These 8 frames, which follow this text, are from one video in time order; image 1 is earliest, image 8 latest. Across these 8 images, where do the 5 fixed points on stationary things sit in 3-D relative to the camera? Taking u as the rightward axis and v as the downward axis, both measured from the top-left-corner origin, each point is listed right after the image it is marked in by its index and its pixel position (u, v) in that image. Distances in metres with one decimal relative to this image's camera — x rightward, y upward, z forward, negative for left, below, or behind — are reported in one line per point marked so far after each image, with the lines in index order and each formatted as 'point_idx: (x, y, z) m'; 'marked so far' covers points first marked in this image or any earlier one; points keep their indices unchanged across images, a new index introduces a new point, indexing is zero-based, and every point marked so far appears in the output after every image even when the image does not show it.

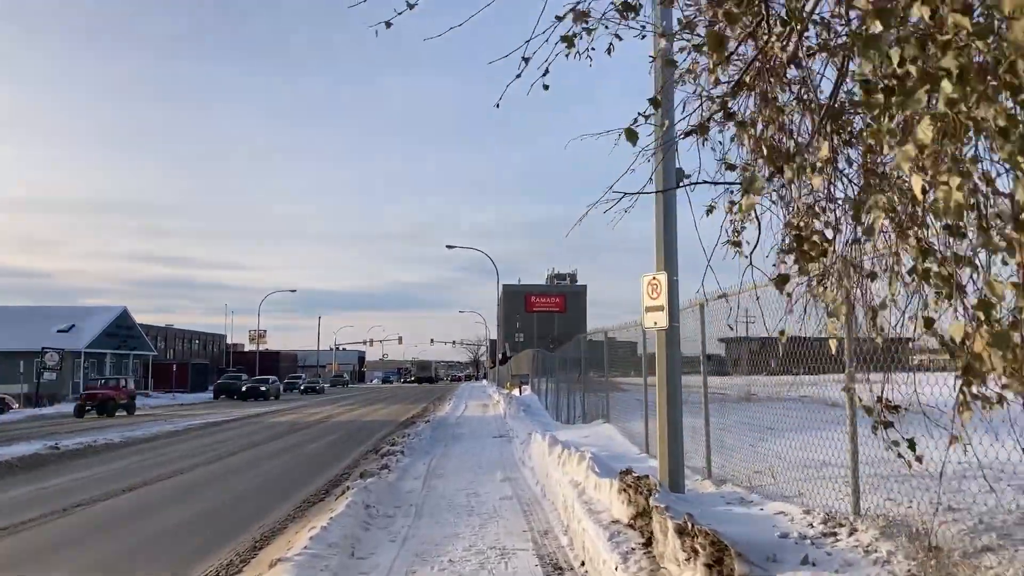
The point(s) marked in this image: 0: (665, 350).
0: (+1.3, -0.5, +6.8) m
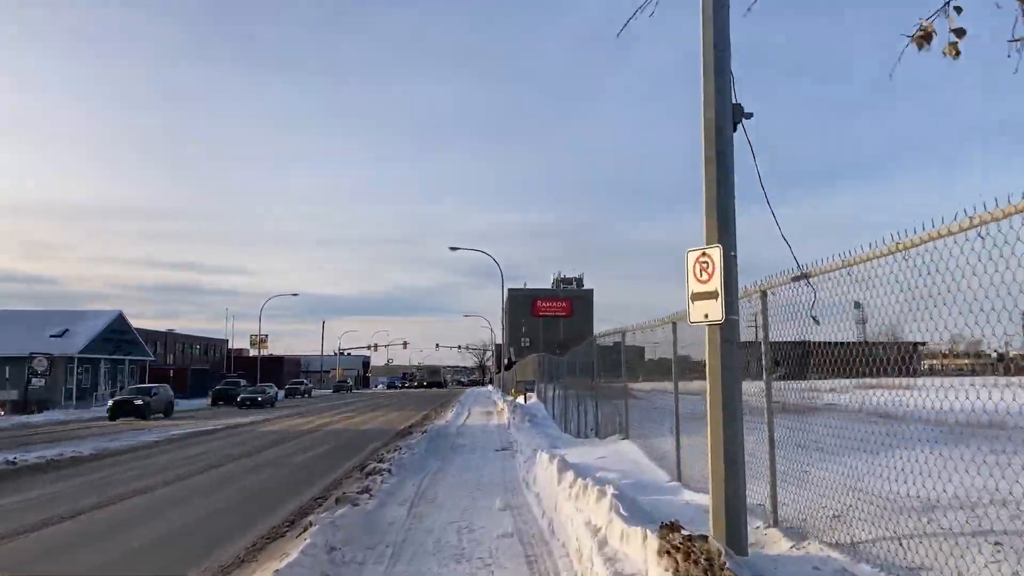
0: (+1.3, -0.4, +5.0) m
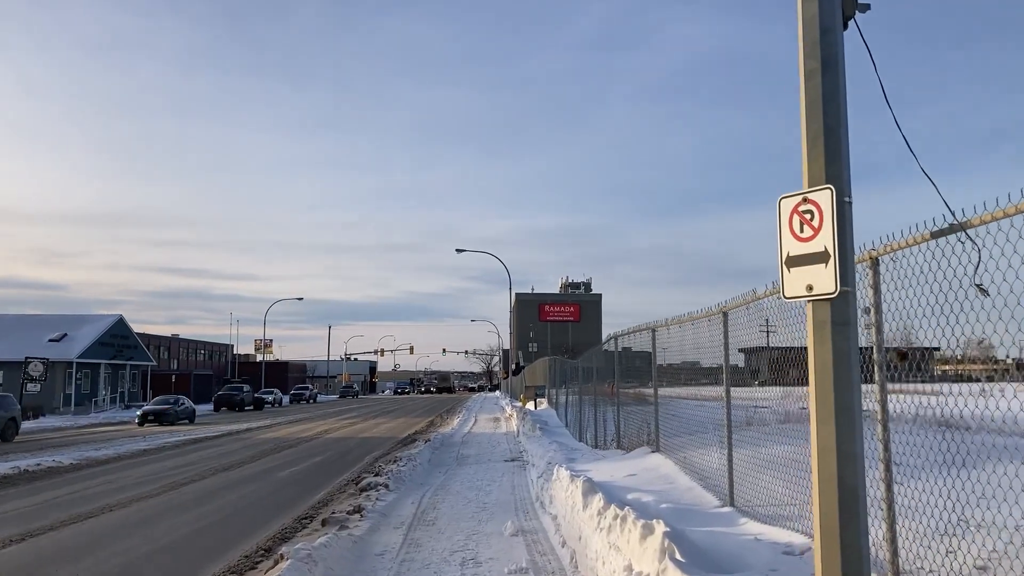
0: (+1.4, -0.2, +3.5) m
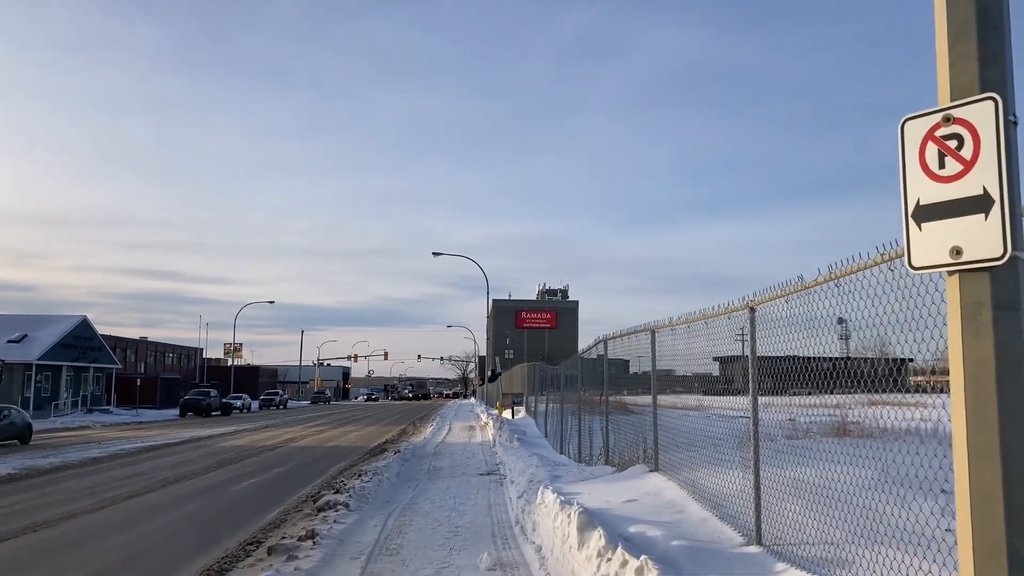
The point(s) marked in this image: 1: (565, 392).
0: (+1.3, -0.1, +2.3) m
1: (+1.1, -2.2, +17.3) m
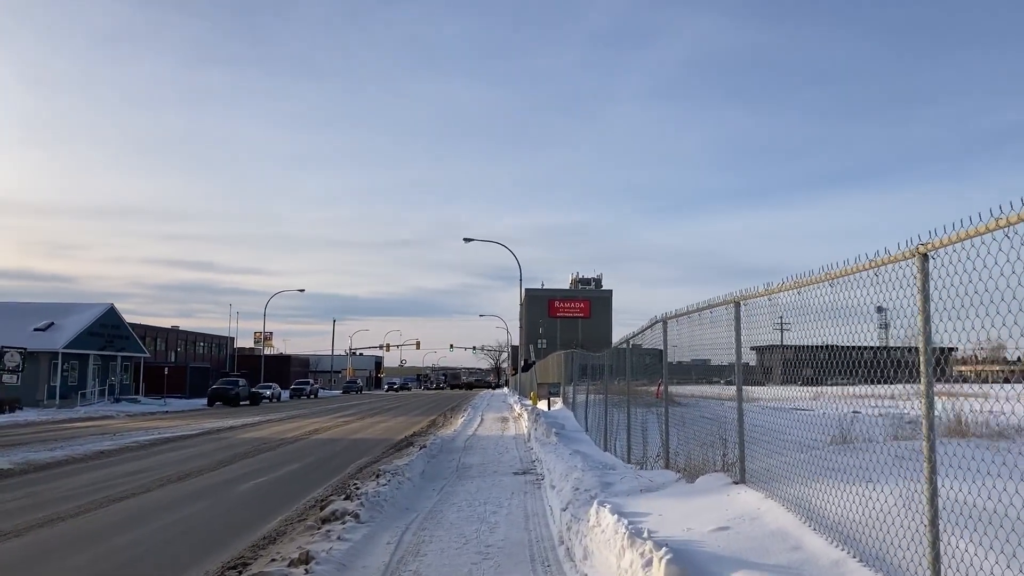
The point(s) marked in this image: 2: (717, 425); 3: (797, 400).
0: (+1.4, +0.1, +0.4) m
1: (+1.8, -1.8, +15.5) m
2: (+2.1, -1.4, +8.2) m
3: (+2.2, -0.9, +6.3) m
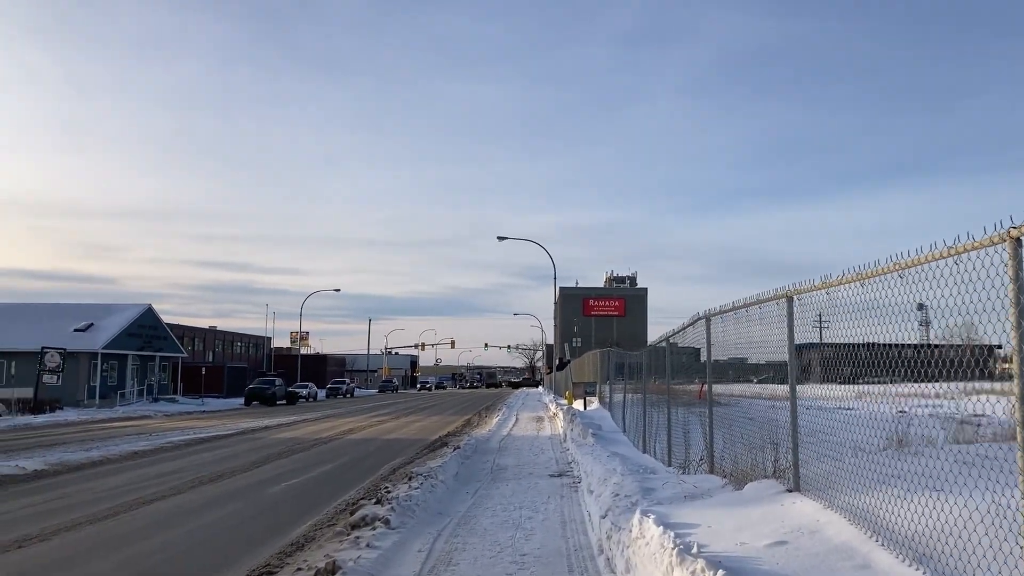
0: (+1.4, +0.2, 0.0) m
1: (+2.5, -1.7, +15.0) m
2: (+2.4, -1.3, +7.7) m
3: (+2.4, -0.8, +5.8) m
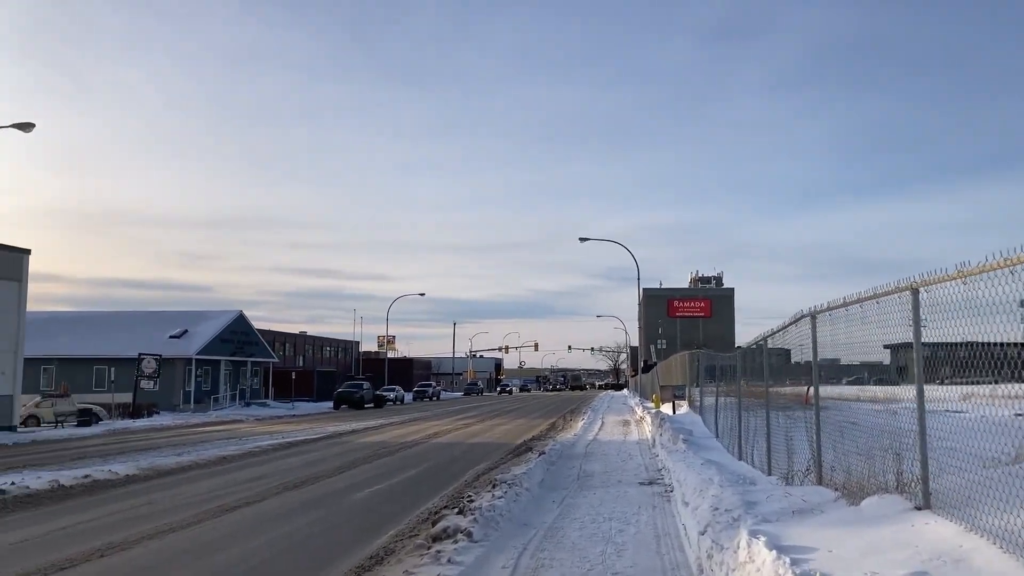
0: (+1.4, +0.2, -0.7) m
1: (+4.0, -1.7, +14.2) m
2: (+3.2, -1.3, +6.9) m
3: (+3.0, -0.8, +5.0) m
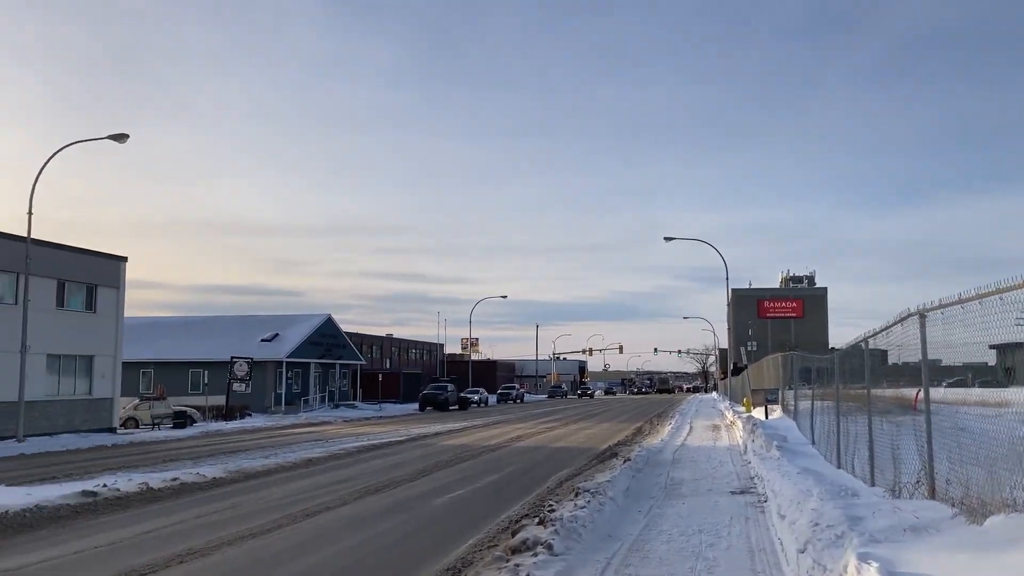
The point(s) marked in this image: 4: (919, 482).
0: (+1.3, +0.3, -1.2) m
1: (+5.4, -1.7, +13.3) m
2: (+3.8, -1.2, +6.2) m
3: (+3.4, -0.7, +4.3) m
4: (+4.2, -2.0, +8.3) m
